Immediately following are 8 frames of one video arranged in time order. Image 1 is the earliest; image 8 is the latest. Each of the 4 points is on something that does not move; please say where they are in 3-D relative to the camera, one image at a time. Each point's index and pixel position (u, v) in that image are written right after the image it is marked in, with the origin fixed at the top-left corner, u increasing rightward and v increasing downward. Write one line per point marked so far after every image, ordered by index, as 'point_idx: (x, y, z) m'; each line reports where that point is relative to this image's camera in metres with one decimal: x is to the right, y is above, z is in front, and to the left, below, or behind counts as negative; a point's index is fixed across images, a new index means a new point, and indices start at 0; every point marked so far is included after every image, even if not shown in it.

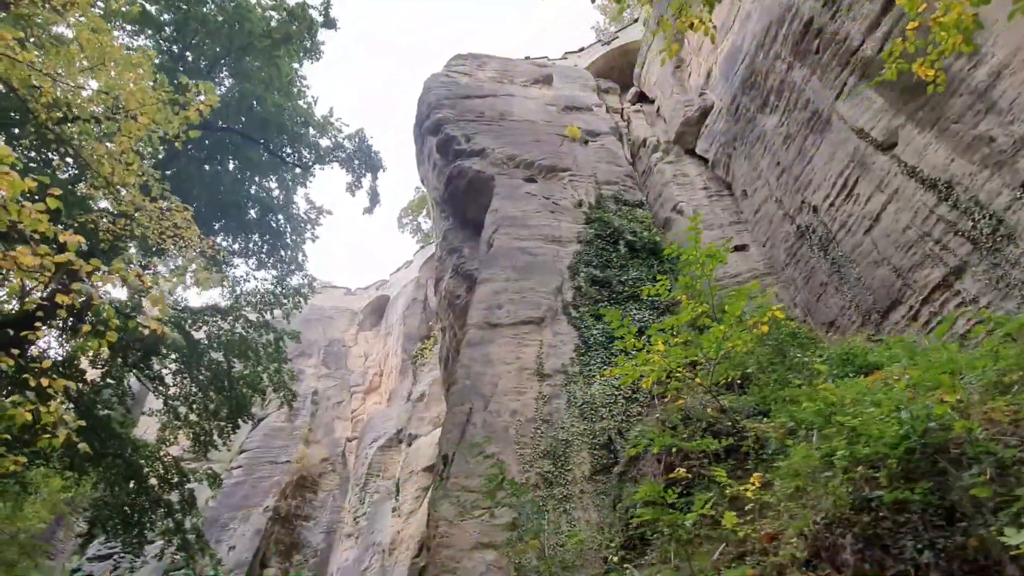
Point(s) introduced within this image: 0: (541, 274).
0: (+0.5, +0.2, +7.7) m
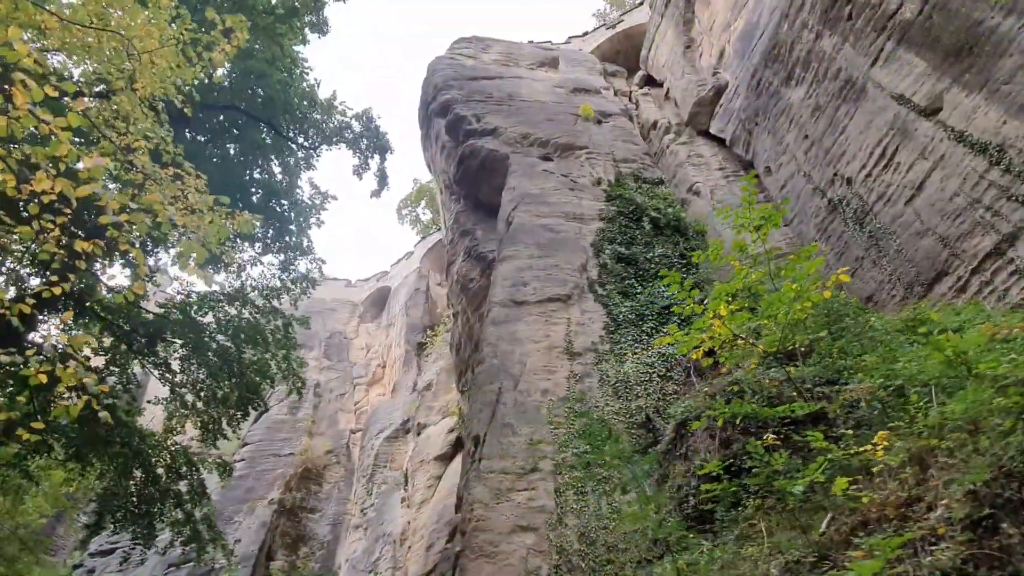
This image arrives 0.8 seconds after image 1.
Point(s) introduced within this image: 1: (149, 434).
0: (+0.8, +0.6, +7.4) m
1: (-6.5, -2.6, +9.0) m
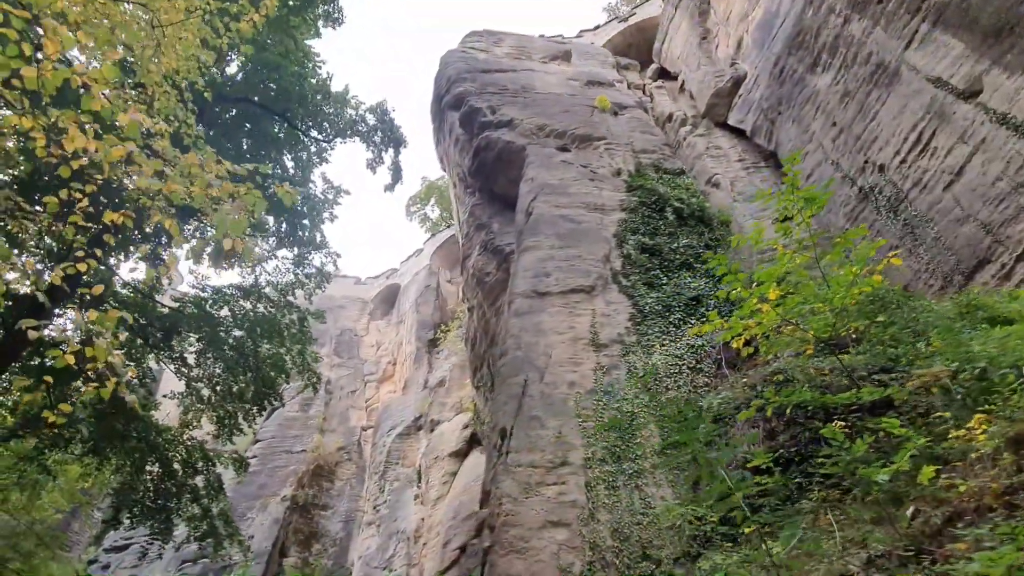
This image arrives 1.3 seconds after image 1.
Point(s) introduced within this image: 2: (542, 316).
0: (+1.1, +0.7, +7.3) m
1: (-6.2, -2.5, +9.0) m
2: (+0.4, -0.4, +6.3) m
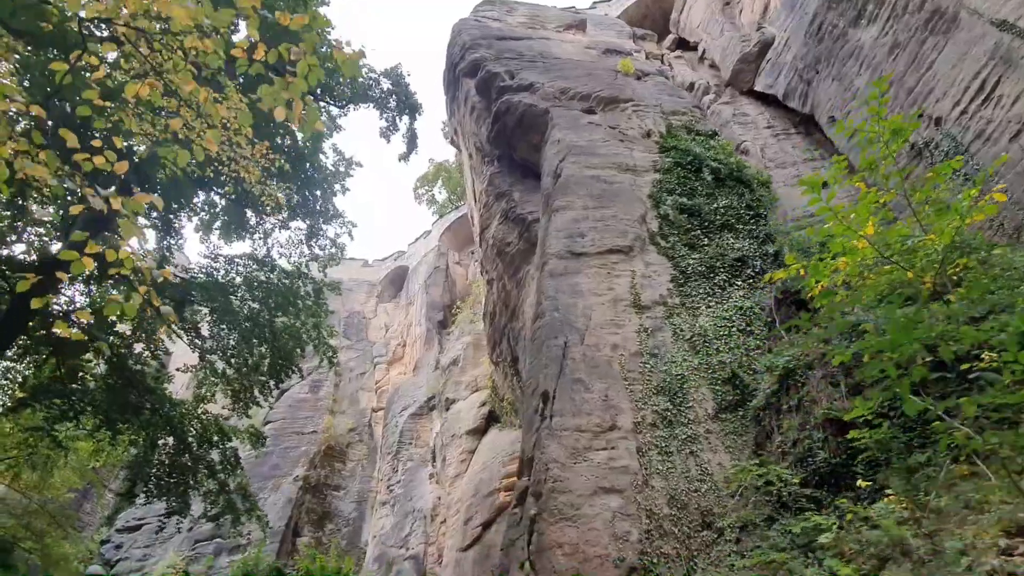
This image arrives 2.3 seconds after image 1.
0: (+1.5, +1.2, +6.9) m
1: (-5.8, -2.0, +8.7) m
2: (+0.8, +0.1, +5.9) m
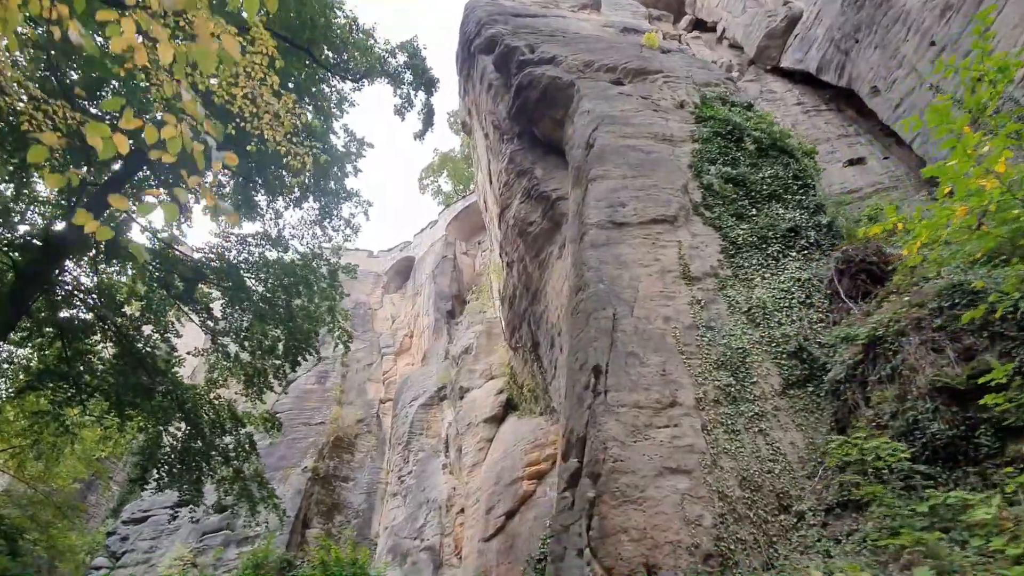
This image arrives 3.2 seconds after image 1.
0: (+1.9, +1.5, +6.5) m
1: (-5.3, -1.6, +8.3) m
2: (+1.2, +0.4, +5.5) m
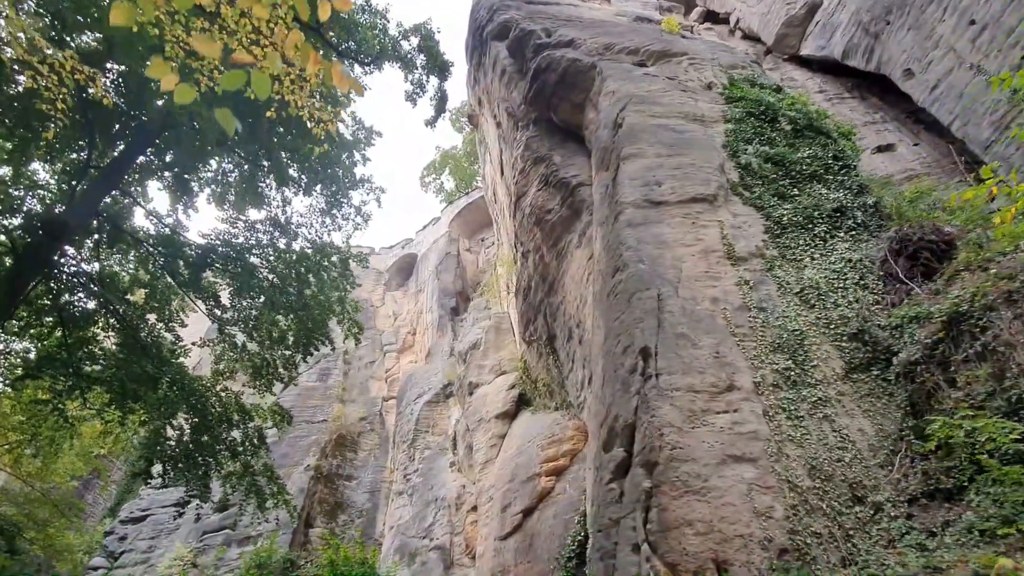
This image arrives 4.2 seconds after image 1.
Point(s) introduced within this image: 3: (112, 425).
0: (+2.3, +1.7, +6.2) m
1: (-5.0, -1.4, +8.0) m
2: (+1.5, +0.6, +5.2) m
3: (-7.0, -2.4, +8.8) m
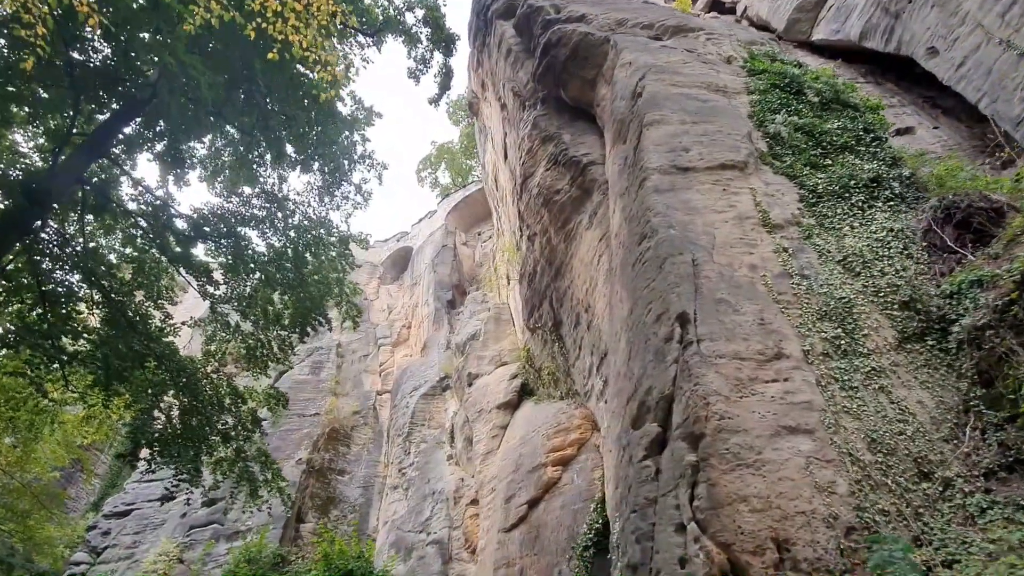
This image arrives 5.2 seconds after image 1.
0: (+2.4, +2.0, +5.8) m
1: (-4.9, -1.0, +7.5) m
2: (+1.7, +0.9, +4.9) m
3: (-6.9, -2.0, +8.3) m
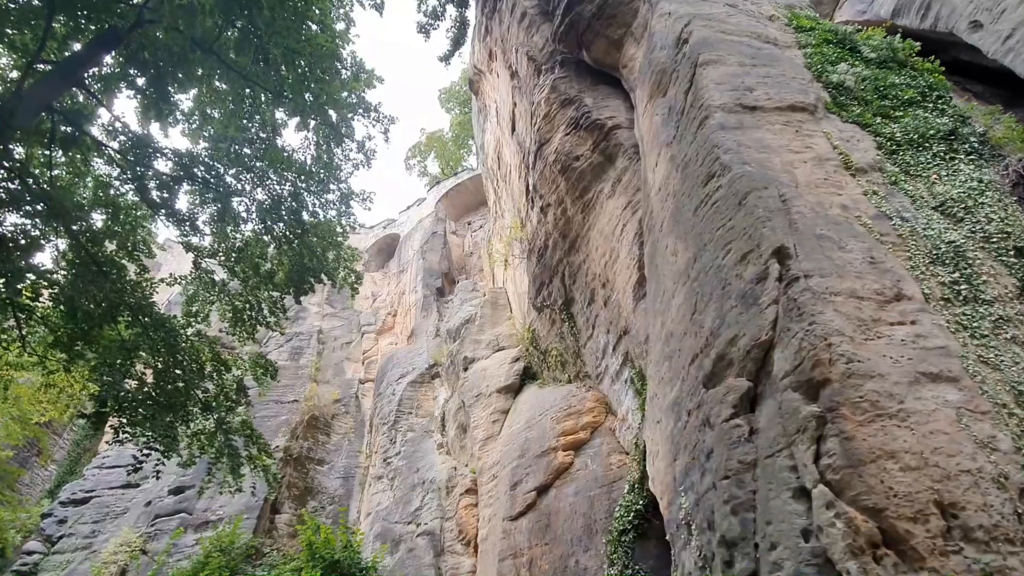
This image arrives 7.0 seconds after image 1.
0: (+2.9, +2.4, +5.3) m
1: (-4.7, -0.4, +6.7) m
2: (+2.1, +1.3, +4.3) m
3: (-6.7, -1.3, +7.4) m
